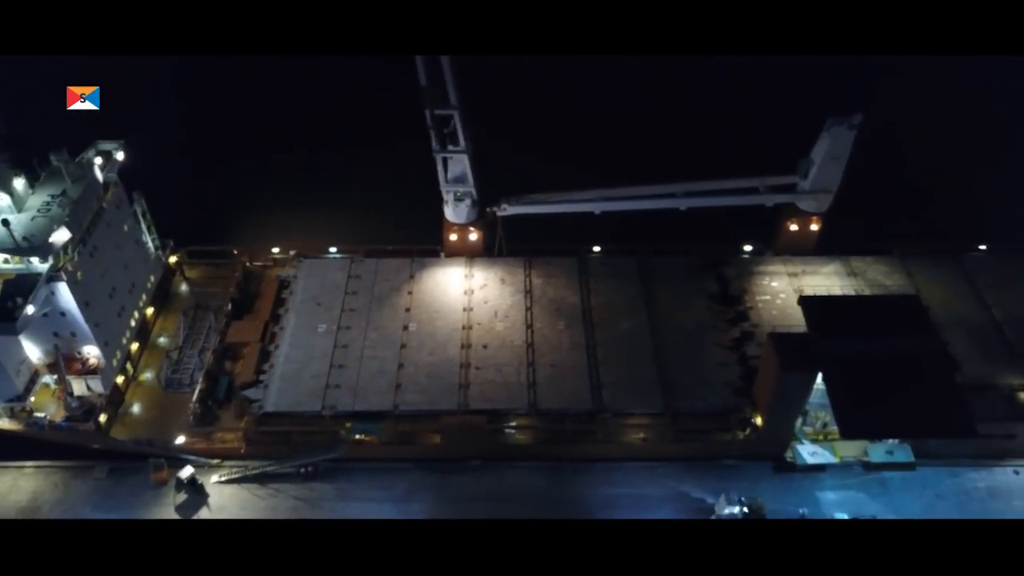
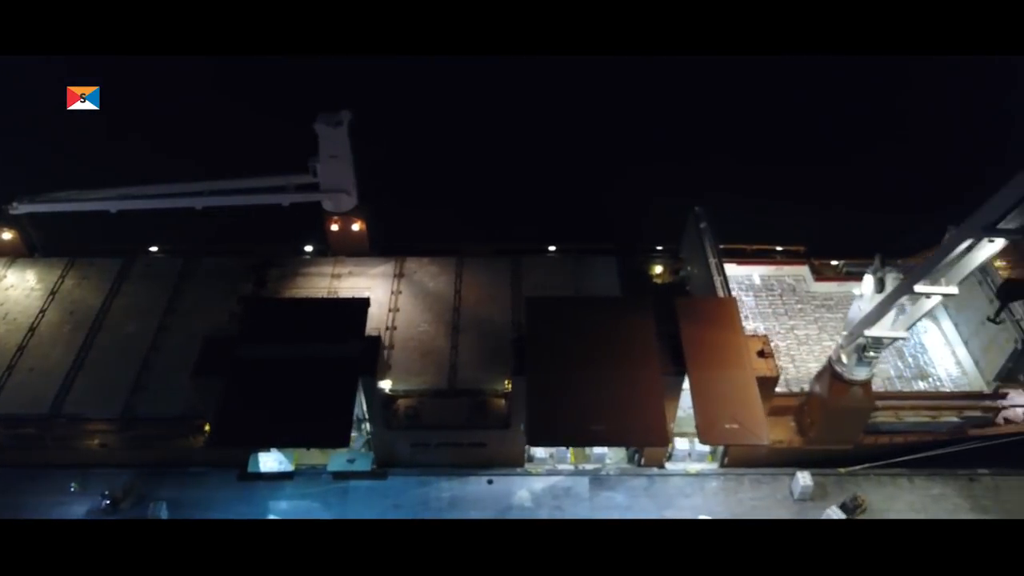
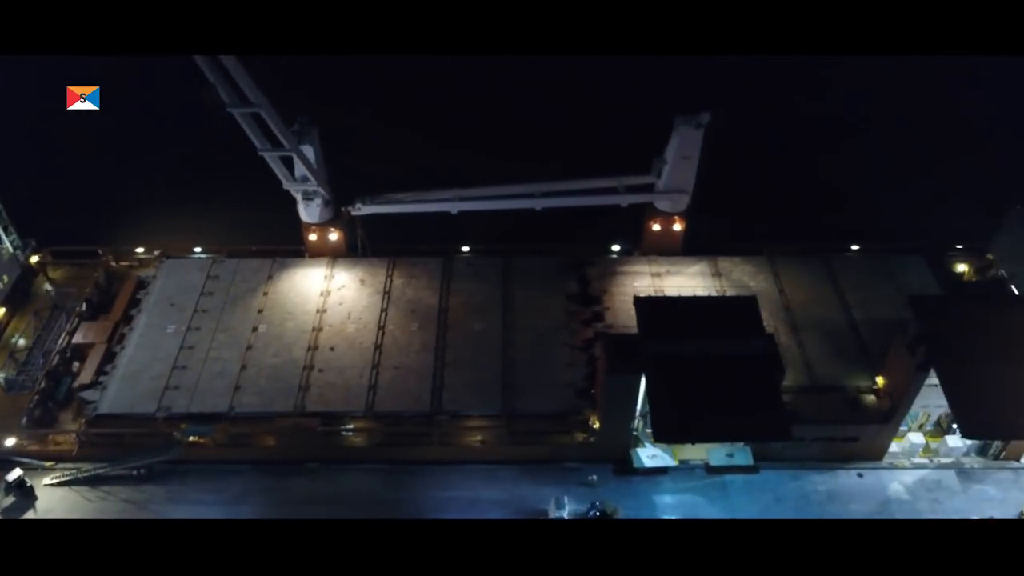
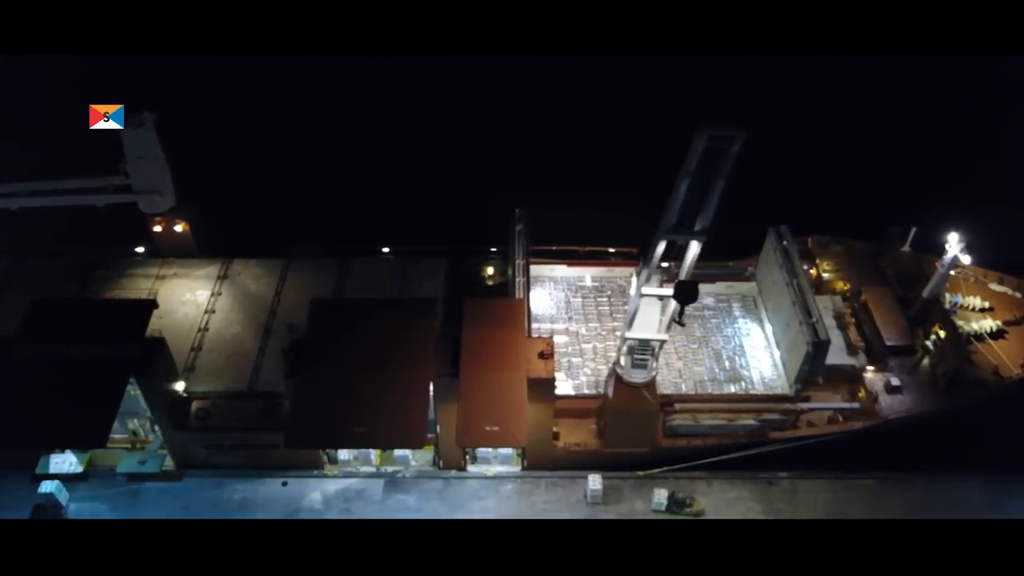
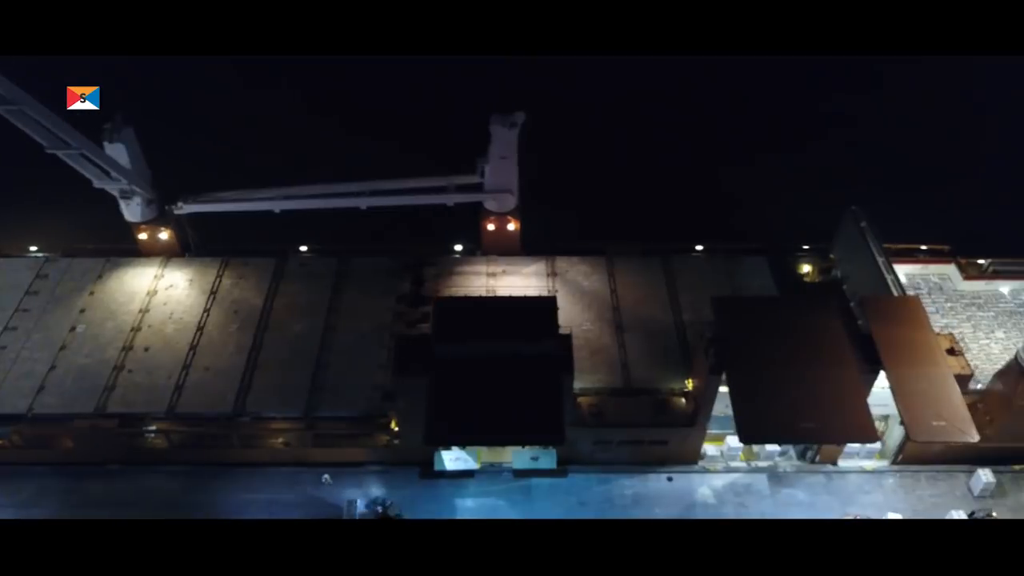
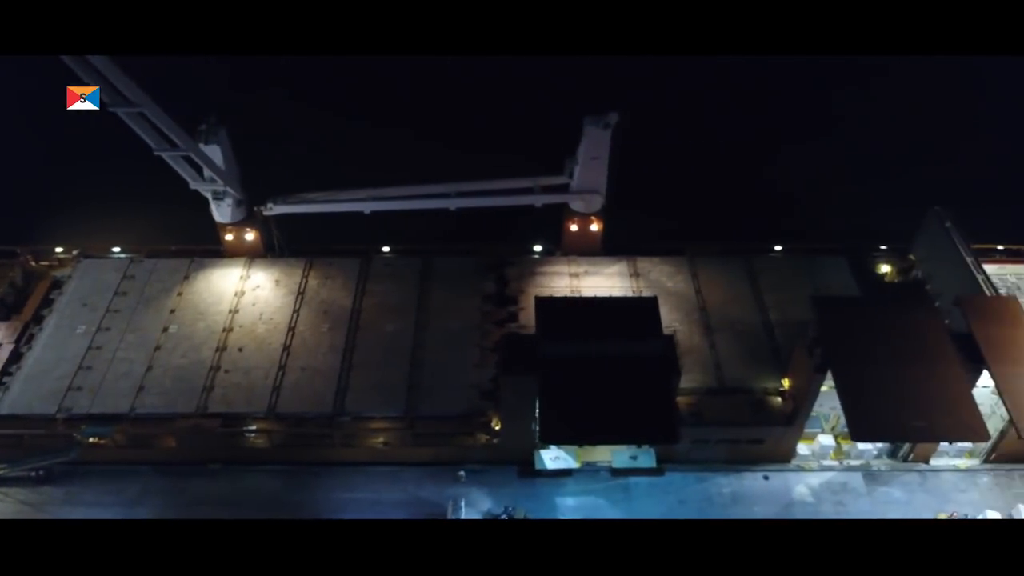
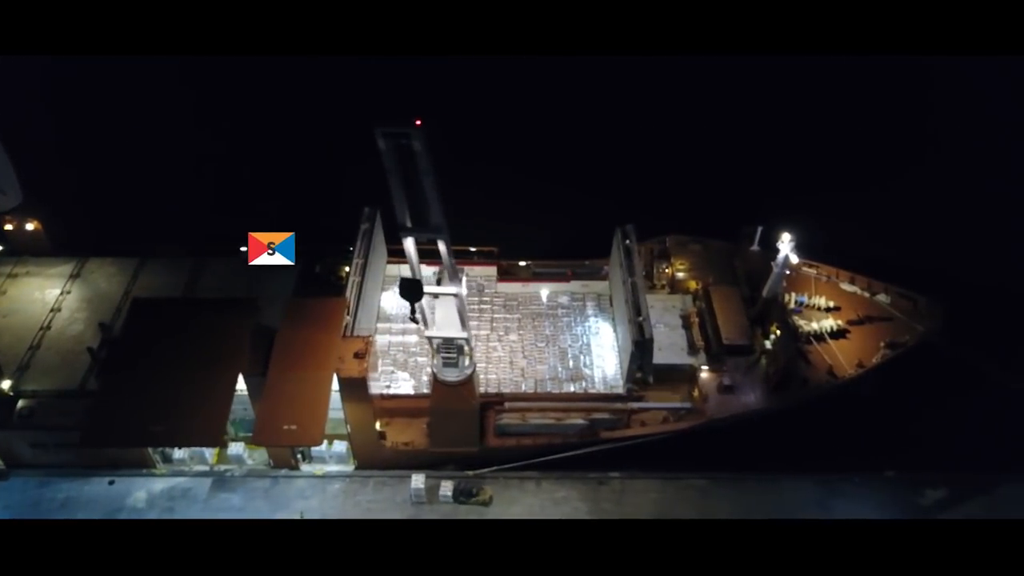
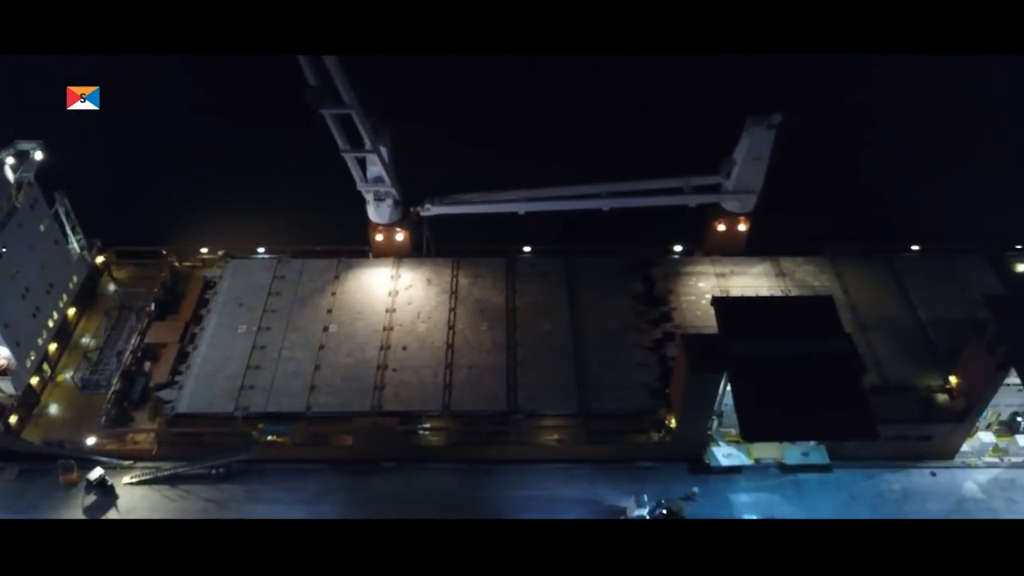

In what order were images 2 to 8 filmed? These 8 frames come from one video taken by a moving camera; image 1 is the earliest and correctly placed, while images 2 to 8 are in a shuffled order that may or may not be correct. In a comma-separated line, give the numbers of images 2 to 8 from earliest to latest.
8, 3, 6, 5, 2, 4, 7
